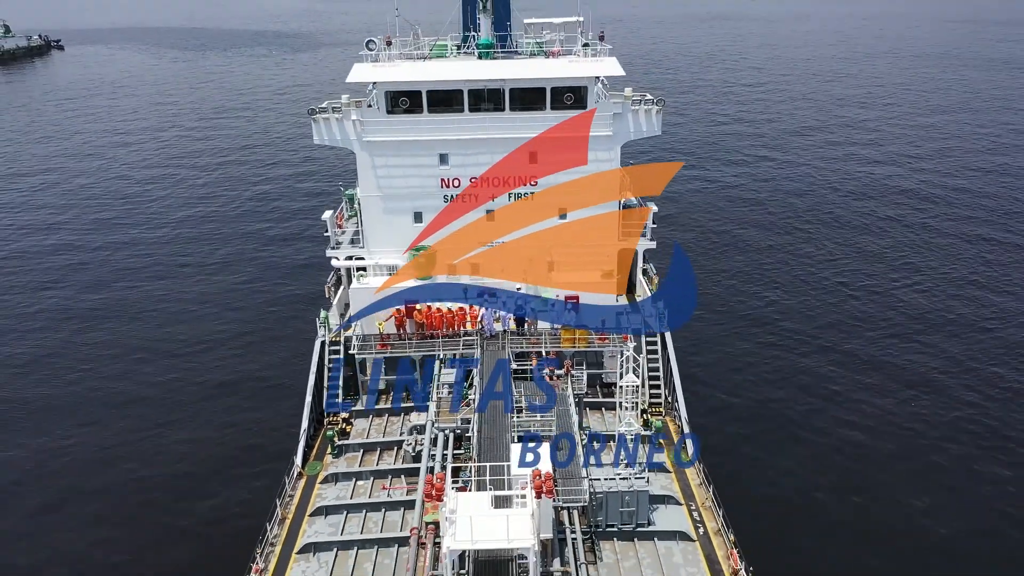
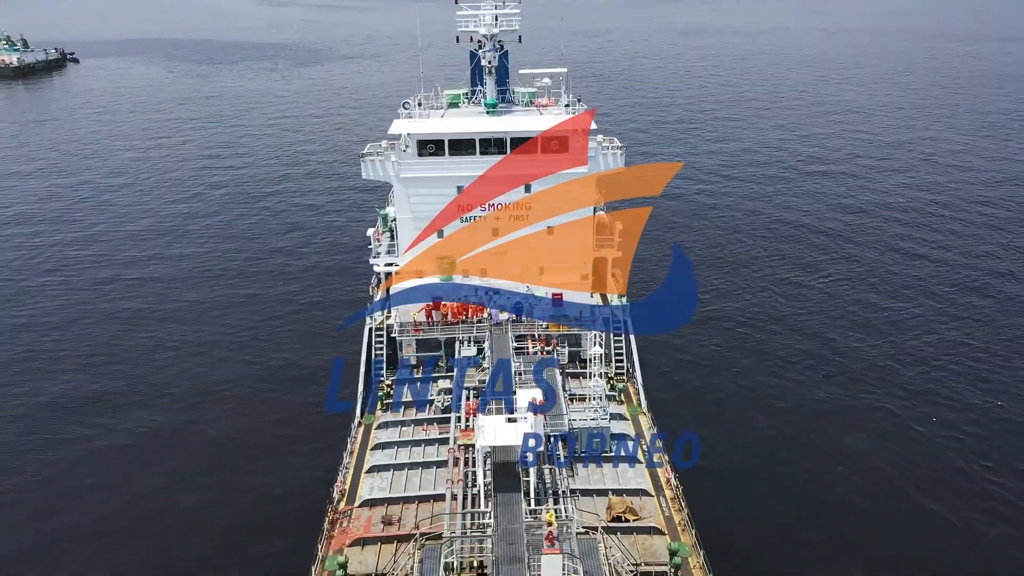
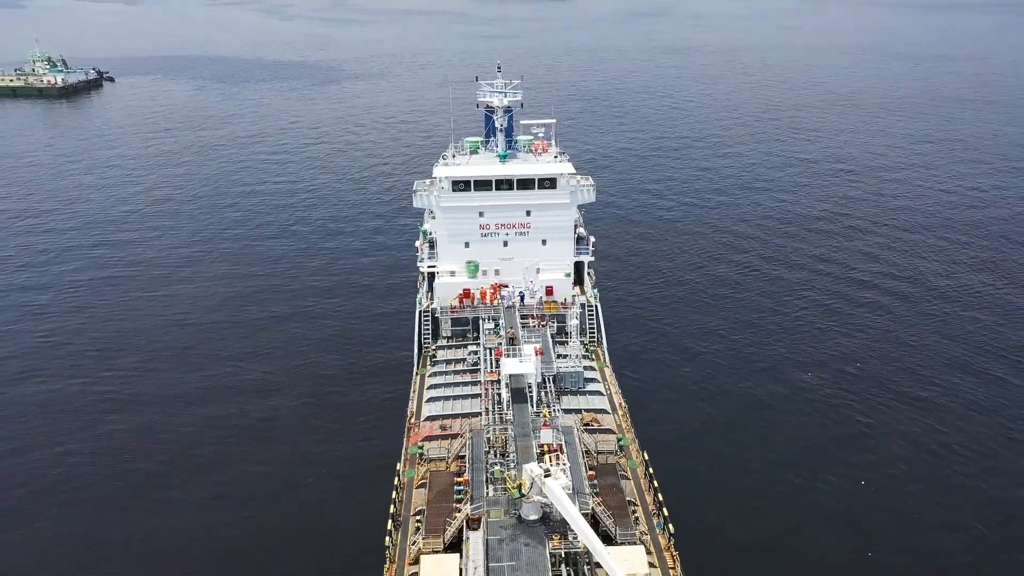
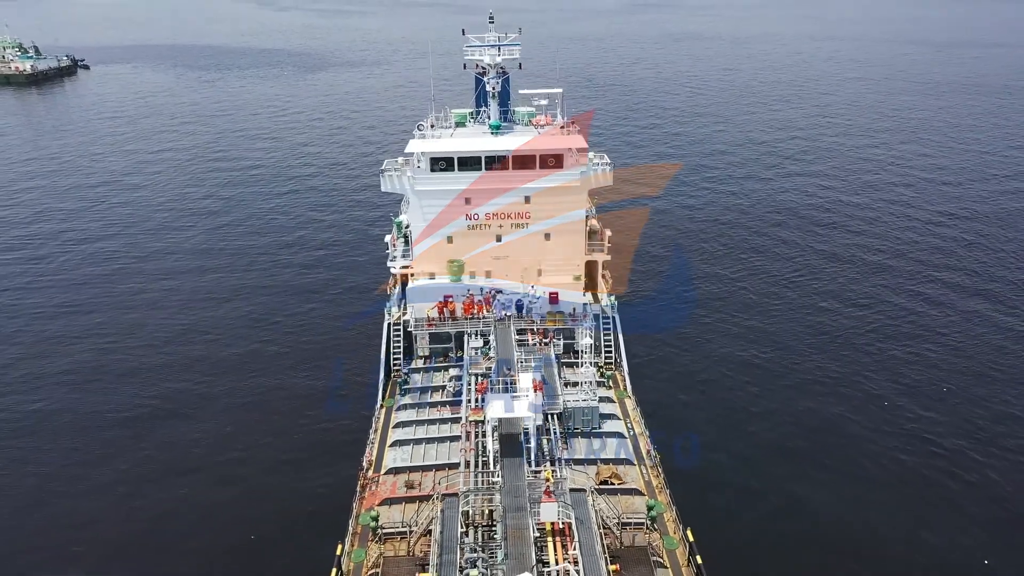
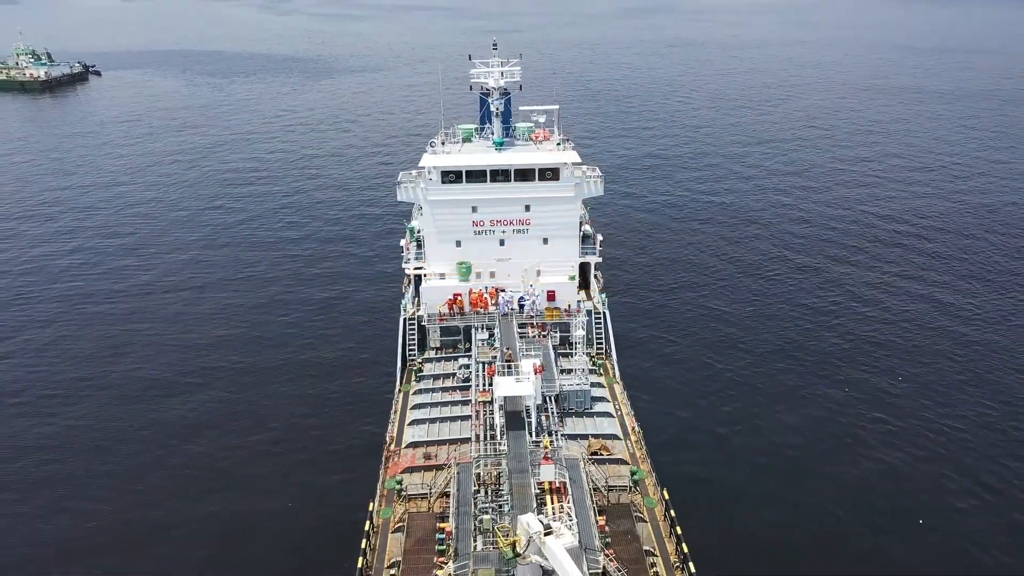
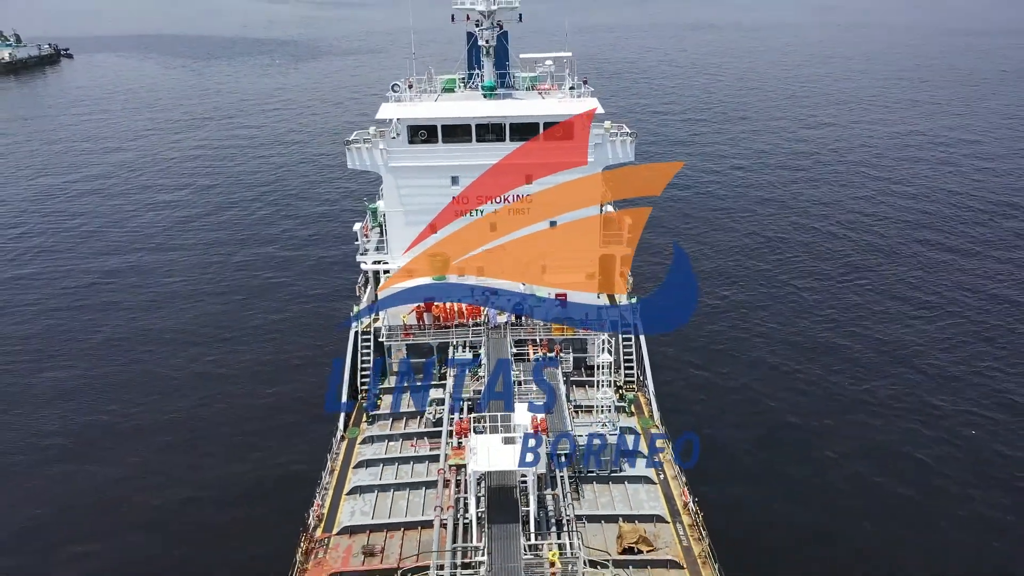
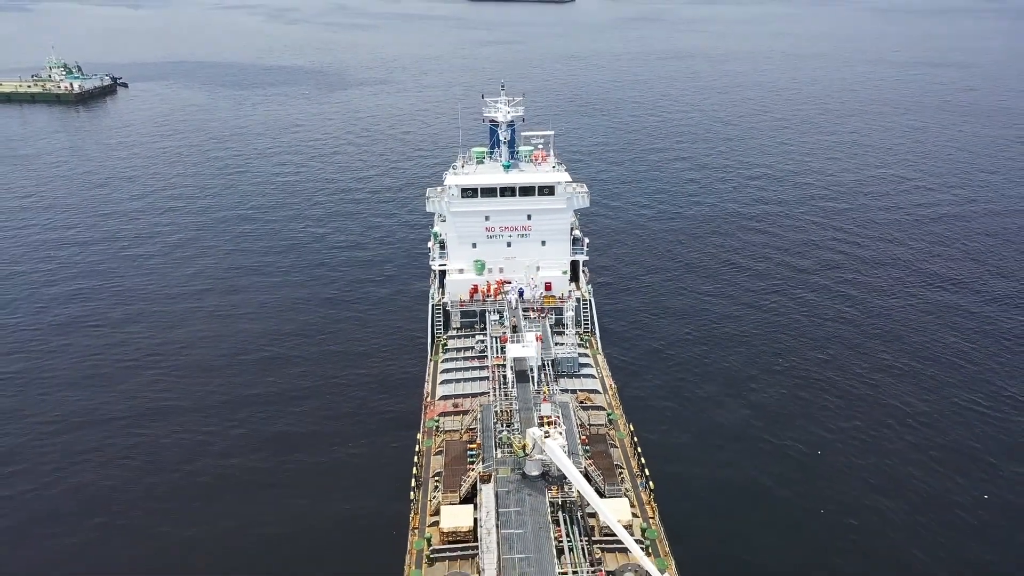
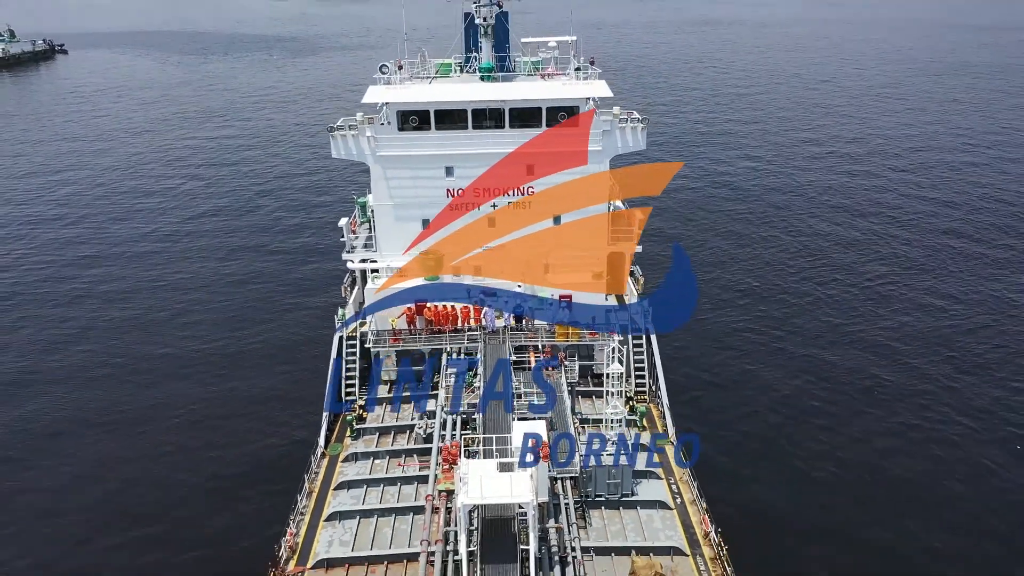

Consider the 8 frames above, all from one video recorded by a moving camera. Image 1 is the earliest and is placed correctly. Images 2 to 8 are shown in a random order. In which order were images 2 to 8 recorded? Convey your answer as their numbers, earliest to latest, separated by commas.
8, 6, 2, 4, 5, 3, 7
